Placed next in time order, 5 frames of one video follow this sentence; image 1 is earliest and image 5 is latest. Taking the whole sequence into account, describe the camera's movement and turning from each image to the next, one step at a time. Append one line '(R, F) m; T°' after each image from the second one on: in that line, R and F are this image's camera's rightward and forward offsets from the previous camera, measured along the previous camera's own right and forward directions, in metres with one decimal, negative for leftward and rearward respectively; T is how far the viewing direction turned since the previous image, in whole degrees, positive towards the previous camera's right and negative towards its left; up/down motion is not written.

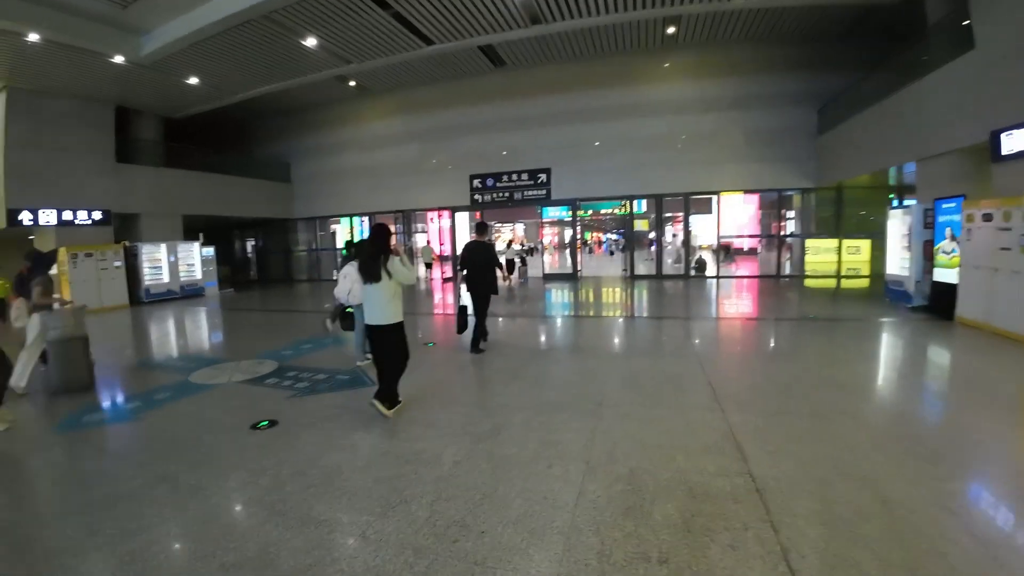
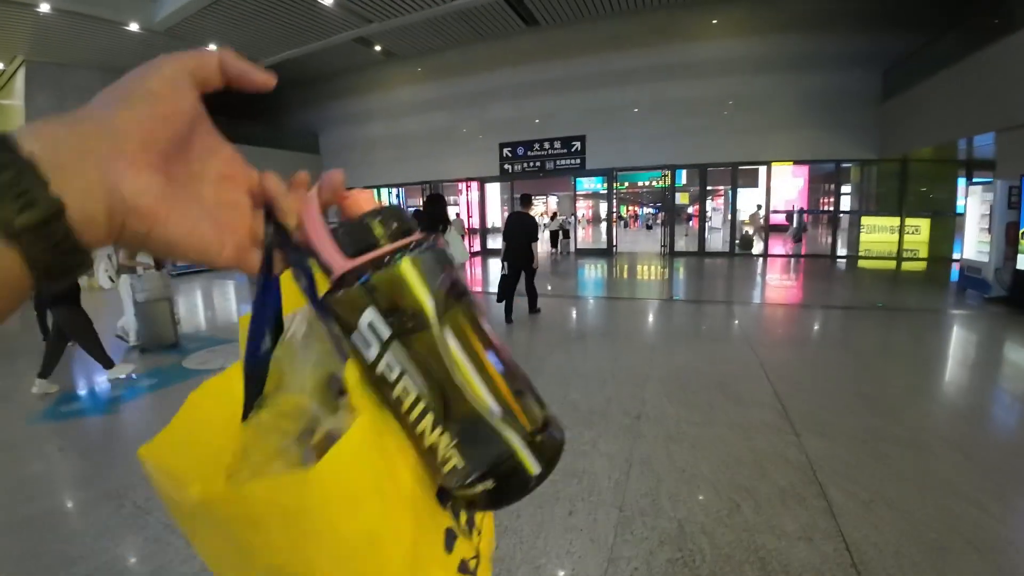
(+0.1, +0.7) m; -4°
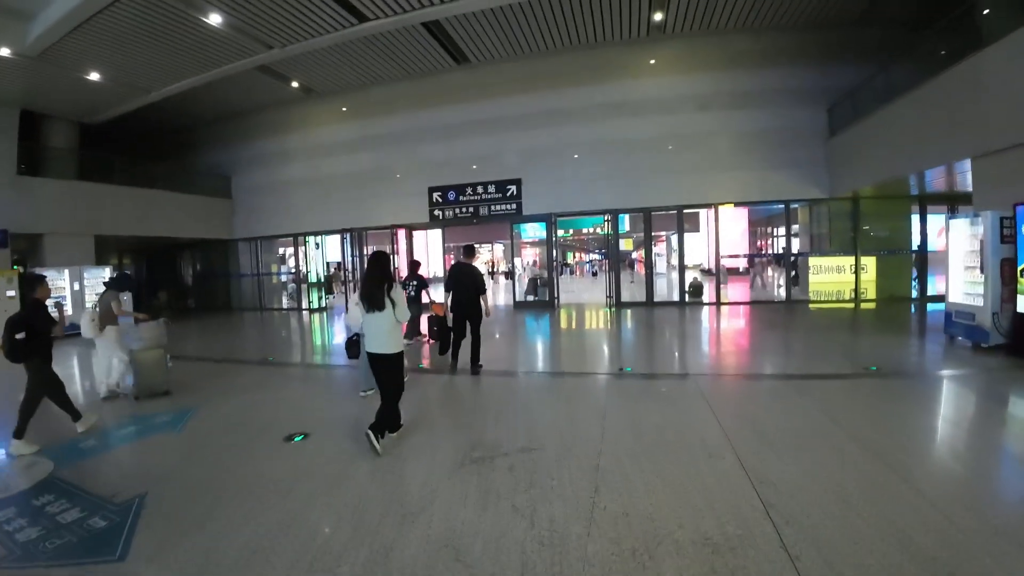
(+0.6, +1.5) m; +5°
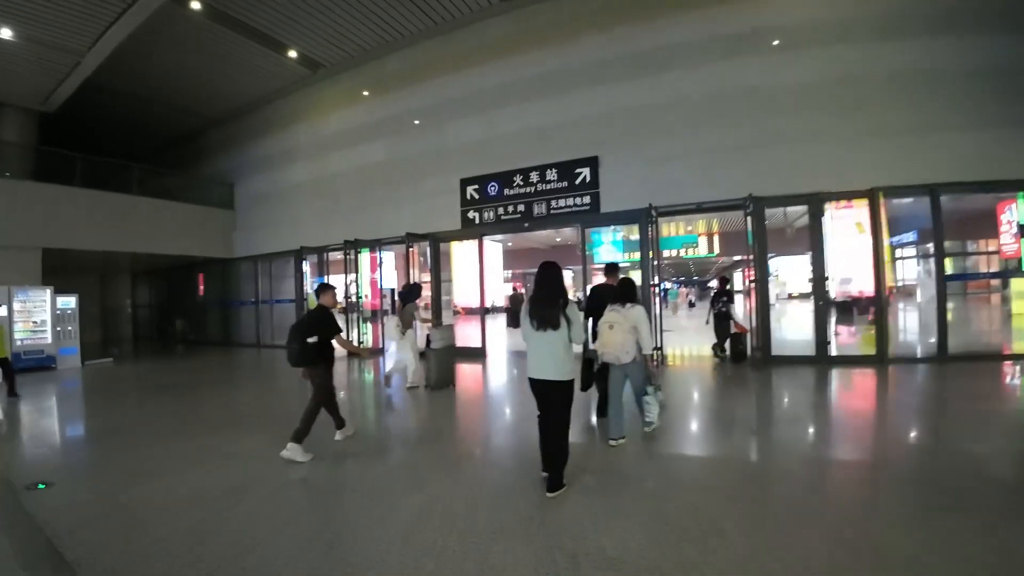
(0.0, +3.9) m; -8°
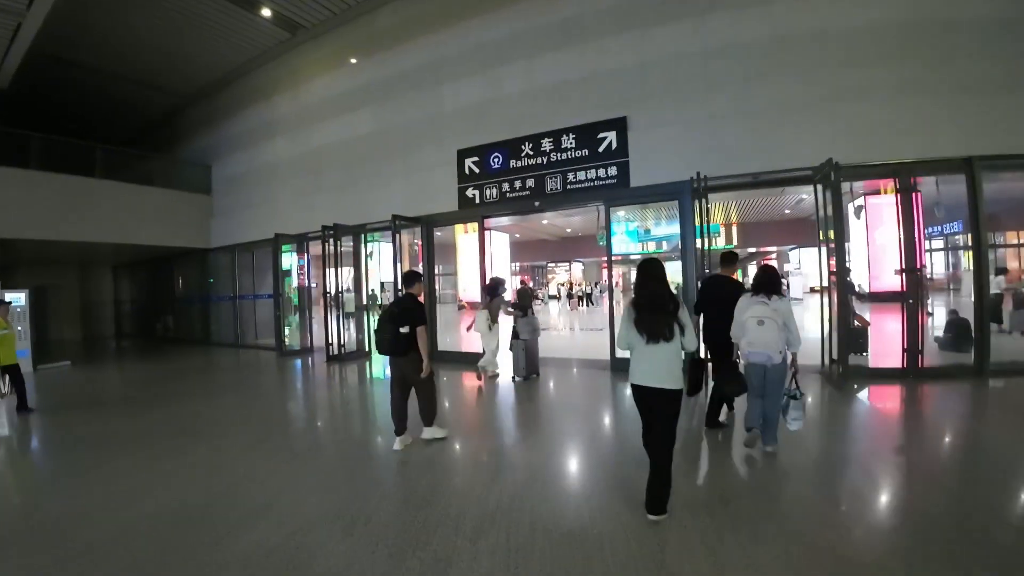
(0.0, +1.2) m; -1°
